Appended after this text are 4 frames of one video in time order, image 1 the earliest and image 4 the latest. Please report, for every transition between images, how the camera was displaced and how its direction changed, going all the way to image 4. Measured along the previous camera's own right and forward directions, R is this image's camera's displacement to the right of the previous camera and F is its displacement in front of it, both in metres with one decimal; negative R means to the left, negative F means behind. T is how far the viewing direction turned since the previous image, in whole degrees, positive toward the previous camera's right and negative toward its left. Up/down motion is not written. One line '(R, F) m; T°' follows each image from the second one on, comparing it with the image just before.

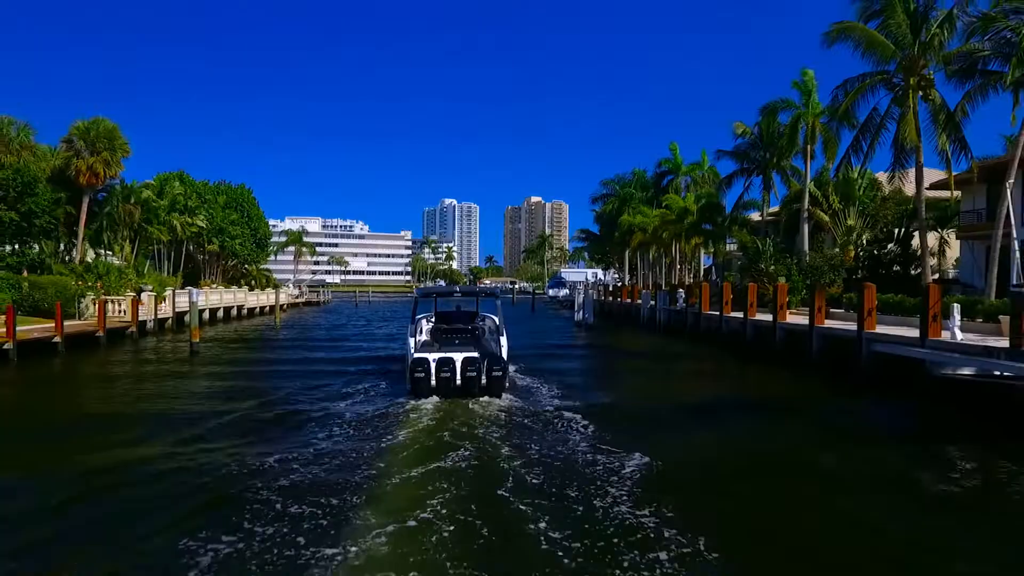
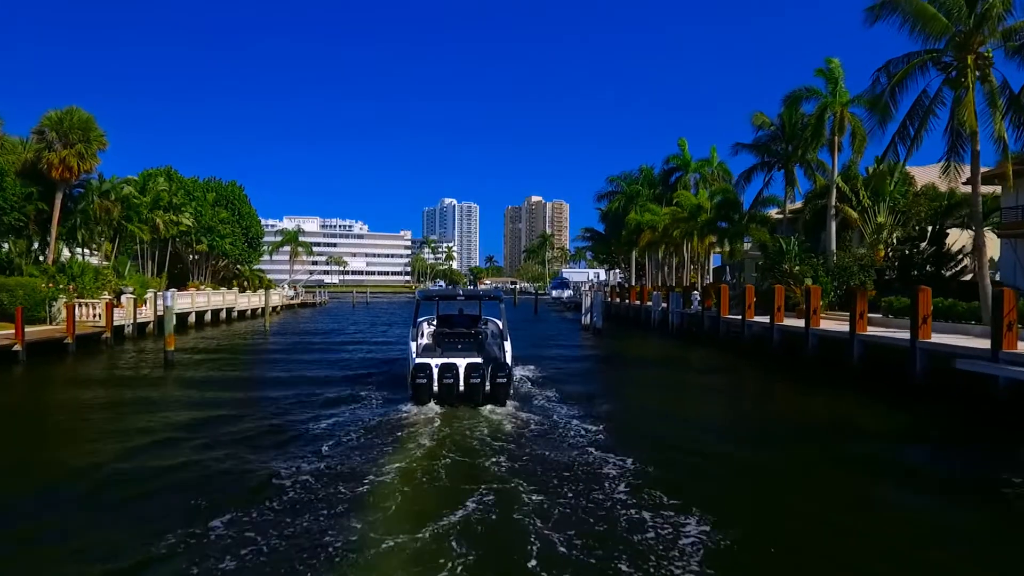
(-0.2, +1.8) m; 0°
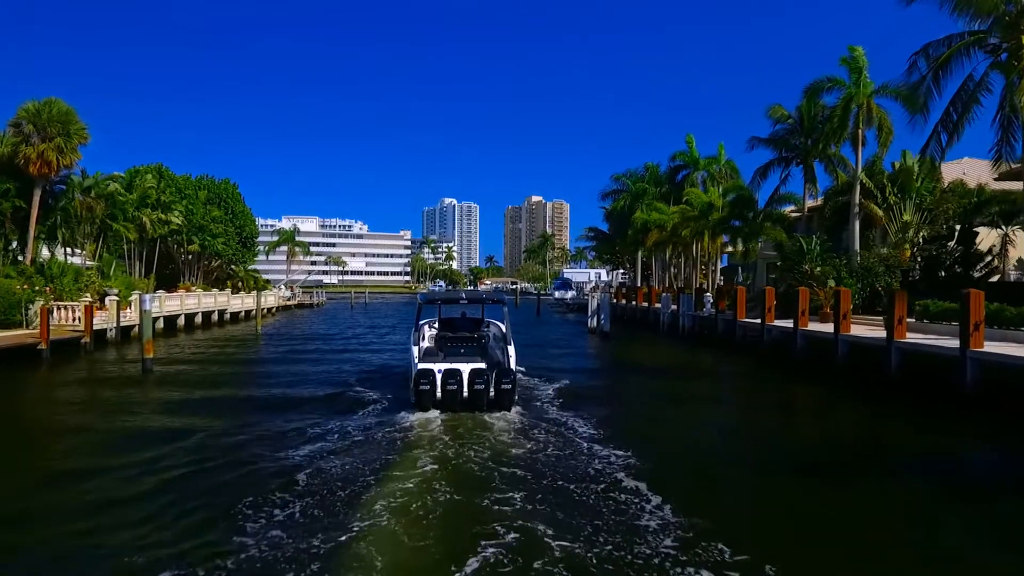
(-0.2, +1.3) m; 0°
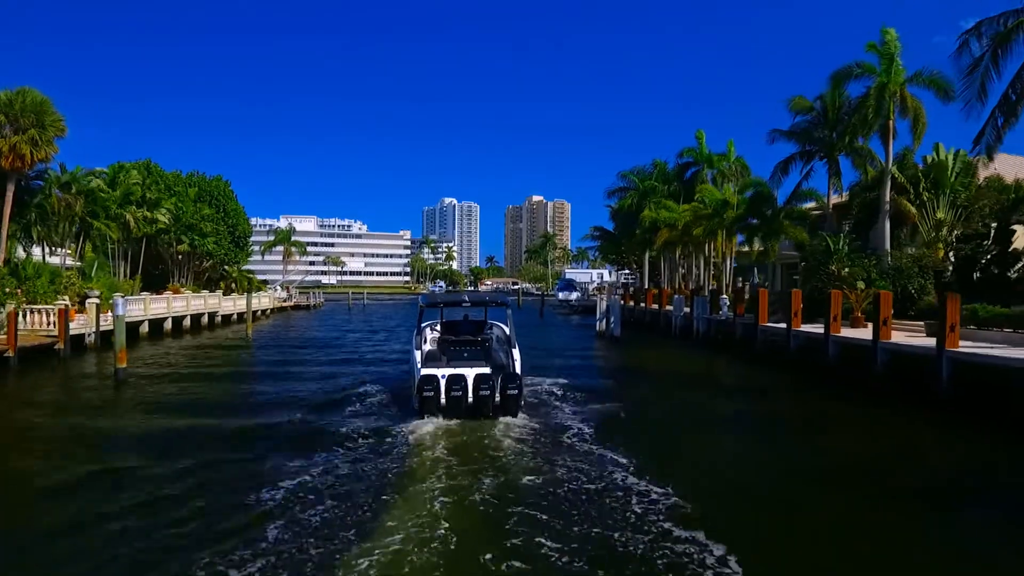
(-0.2, +1.5) m; 0°
